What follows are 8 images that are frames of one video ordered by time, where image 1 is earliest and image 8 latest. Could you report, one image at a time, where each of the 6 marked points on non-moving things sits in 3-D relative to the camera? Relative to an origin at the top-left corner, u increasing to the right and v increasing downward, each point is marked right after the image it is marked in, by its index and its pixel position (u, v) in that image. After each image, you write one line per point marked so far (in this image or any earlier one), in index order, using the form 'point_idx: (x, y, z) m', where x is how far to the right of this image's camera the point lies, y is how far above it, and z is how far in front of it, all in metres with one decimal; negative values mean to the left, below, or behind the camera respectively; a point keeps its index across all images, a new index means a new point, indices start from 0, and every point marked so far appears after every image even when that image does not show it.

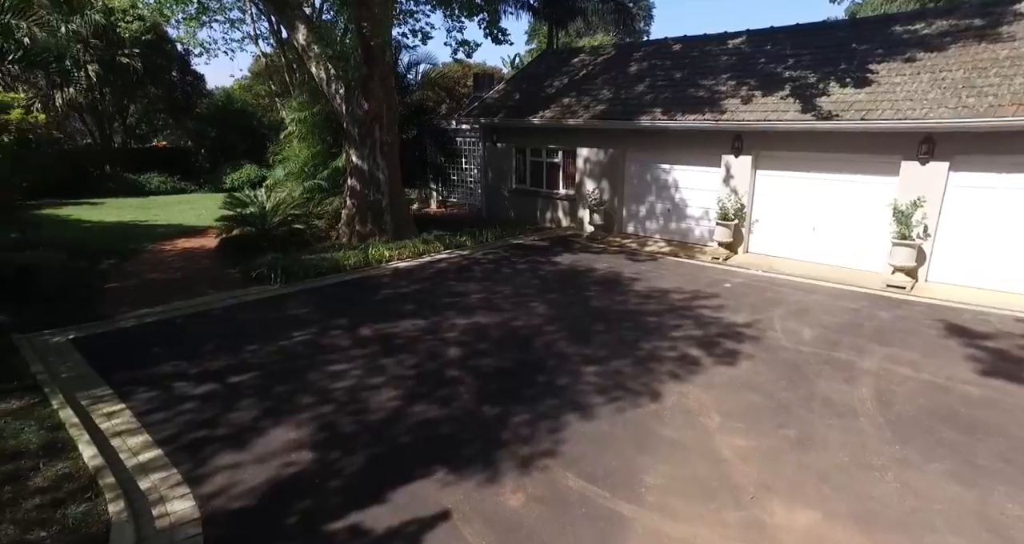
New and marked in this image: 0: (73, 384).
0: (-3.4, -0.9, +4.2) m
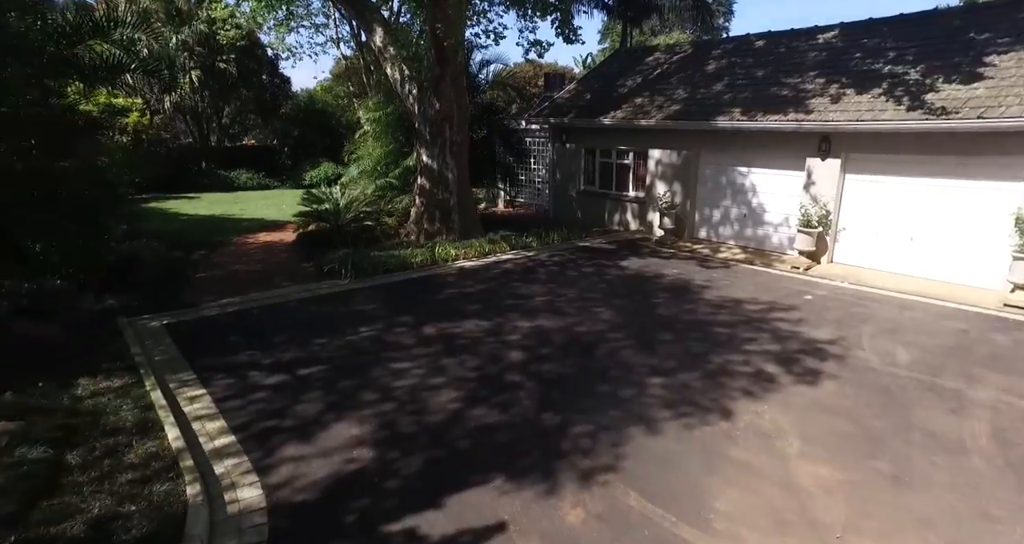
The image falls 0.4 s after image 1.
0: (-2.9, -0.8, +4.4) m
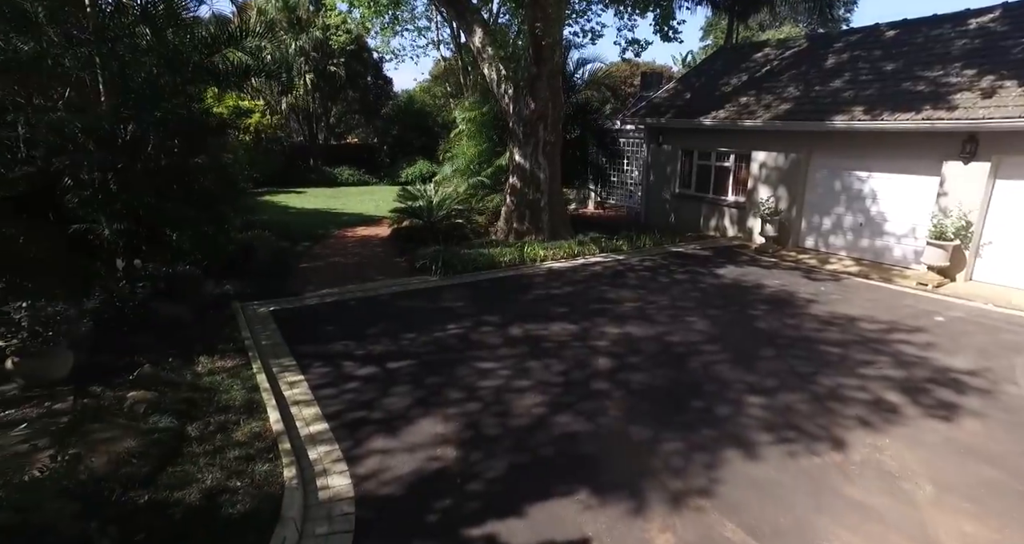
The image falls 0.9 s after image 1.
0: (-2.2, -0.7, +4.7) m
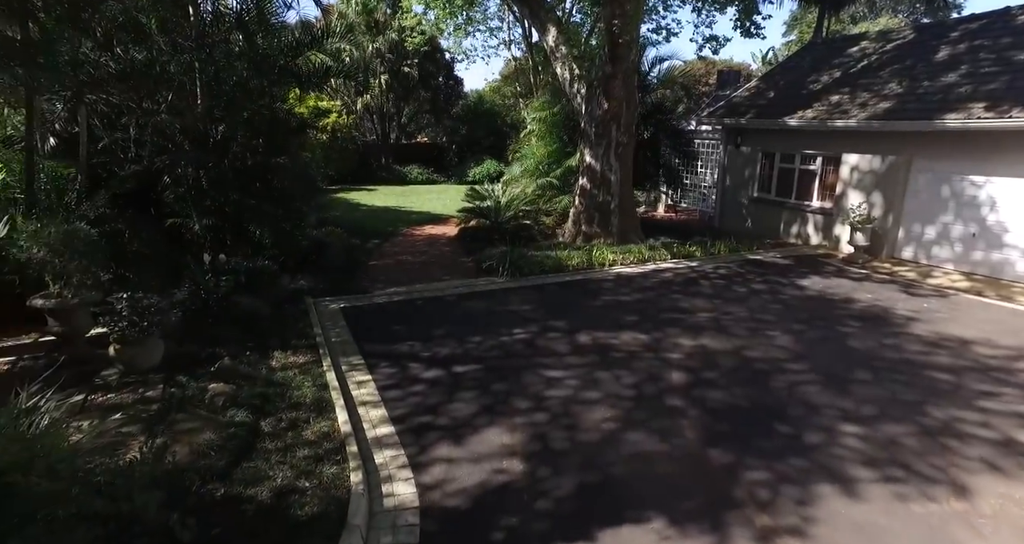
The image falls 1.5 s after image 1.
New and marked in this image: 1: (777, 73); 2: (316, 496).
0: (-1.6, -0.7, +4.8) m
1: (+5.8, +4.4, +11.8) m
2: (-1.0, -1.1, +2.7) m
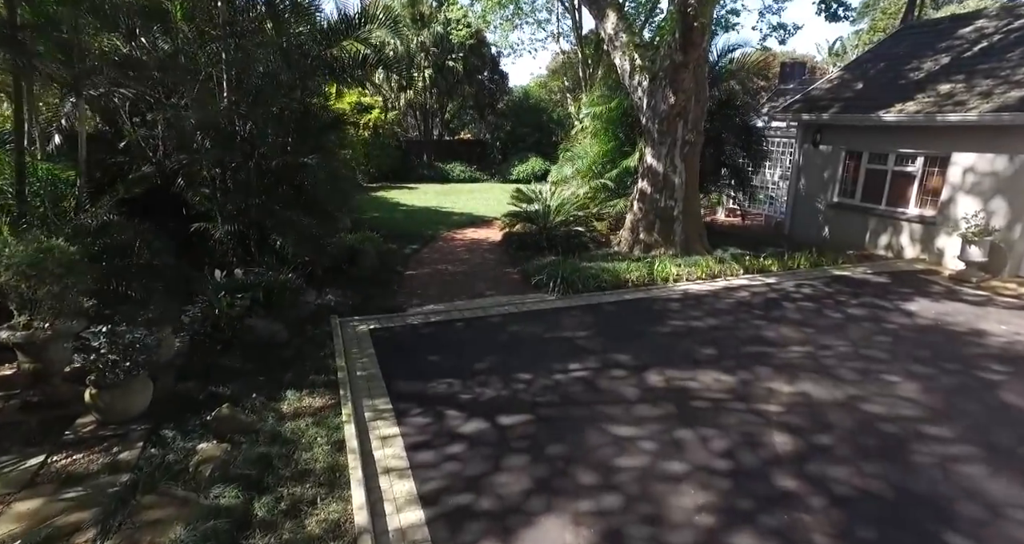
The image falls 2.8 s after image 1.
0: (-1.1, -0.9, +4.1) m
1: (+6.9, +4.1, +10.4) m
2: (-0.7, -1.3, +1.9) m
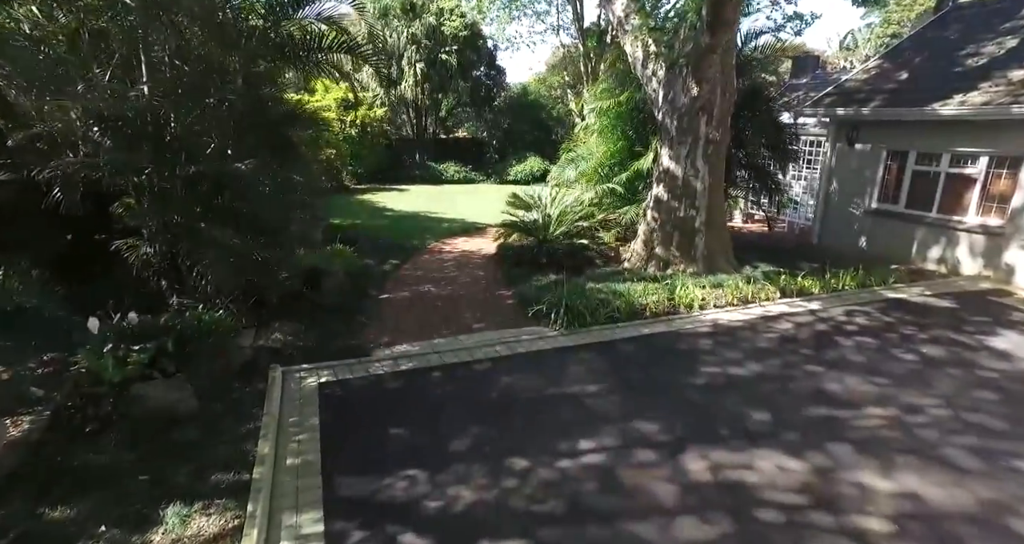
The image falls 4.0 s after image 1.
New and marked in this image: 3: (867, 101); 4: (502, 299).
0: (-1.2, -1.2, +2.8) m
1: (+6.8, +3.8, +9.2) m
2: (-0.8, -1.6, +0.7) m
3: (+5.7, +2.7, +8.6) m
4: (-0.1, -0.3, +6.7) m
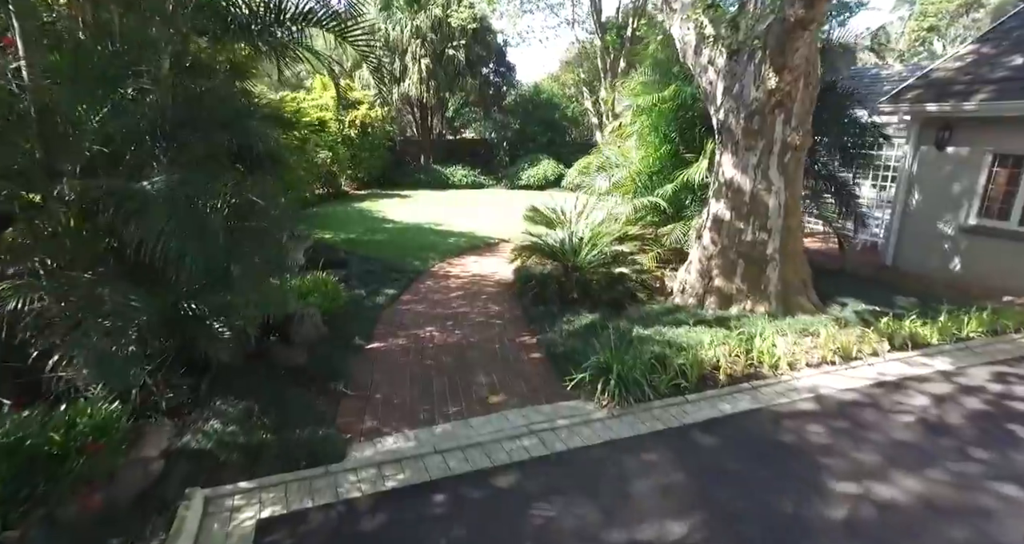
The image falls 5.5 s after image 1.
0: (-1.0, -1.6, +1.3) m
1: (+7.1, +3.4, +7.6) m
2: (-0.6, -2.0, -0.8) m
3: (+6.0, +2.3, +7.0) m
4: (+0.1, -0.7, +5.2) m
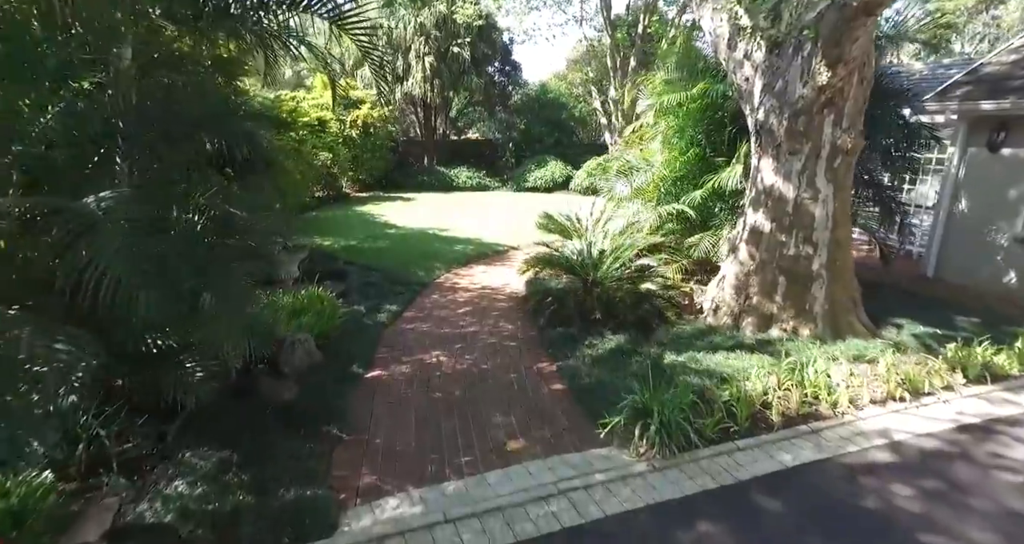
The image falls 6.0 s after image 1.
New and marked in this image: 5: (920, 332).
0: (-0.9, -1.7, +0.7) m
1: (+7.2, +3.2, +6.9) m
2: (-0.5, -2.2, -1.4) m
3: (+6.1, +2.1, +6.4) m
4: (+0.3, -0.9, +4.6) m
5: (+3.9, -0.6, +5.1) m
